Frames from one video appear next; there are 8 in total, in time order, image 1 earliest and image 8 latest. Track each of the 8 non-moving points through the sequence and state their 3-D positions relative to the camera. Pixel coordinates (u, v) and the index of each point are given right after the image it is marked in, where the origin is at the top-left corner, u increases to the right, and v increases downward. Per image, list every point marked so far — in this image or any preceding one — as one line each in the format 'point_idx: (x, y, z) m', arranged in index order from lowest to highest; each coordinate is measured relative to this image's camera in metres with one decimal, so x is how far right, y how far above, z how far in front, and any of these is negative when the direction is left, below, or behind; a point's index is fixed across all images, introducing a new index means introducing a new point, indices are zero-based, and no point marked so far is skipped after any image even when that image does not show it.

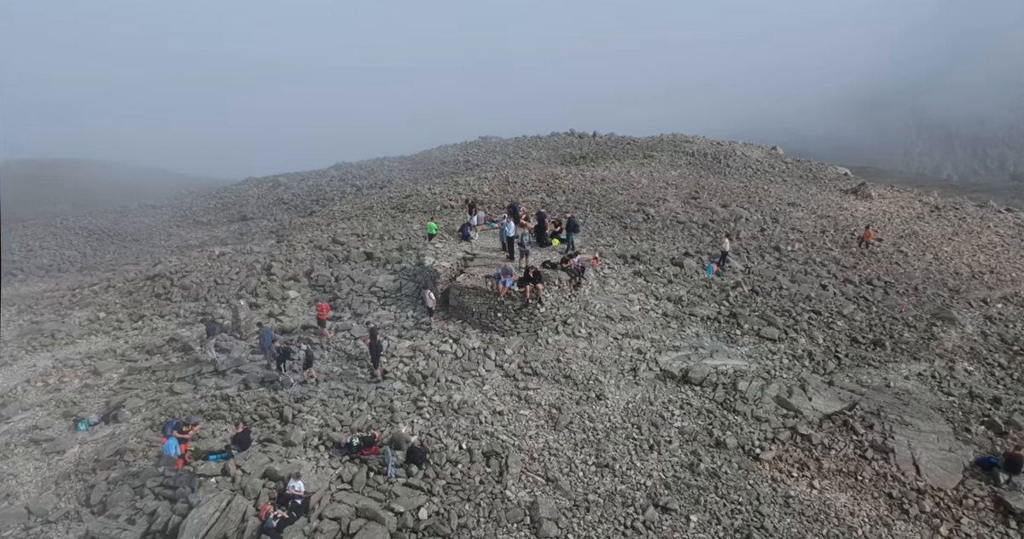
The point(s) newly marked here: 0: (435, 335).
0: (-2.5, -2.3, +18.6) m
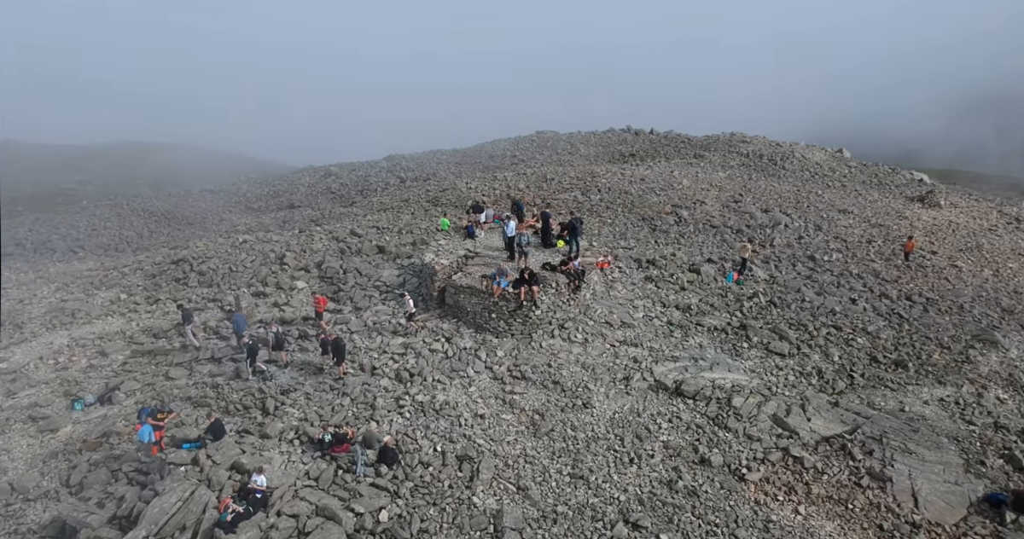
0: (-2.8, -2.2, +18.3) m
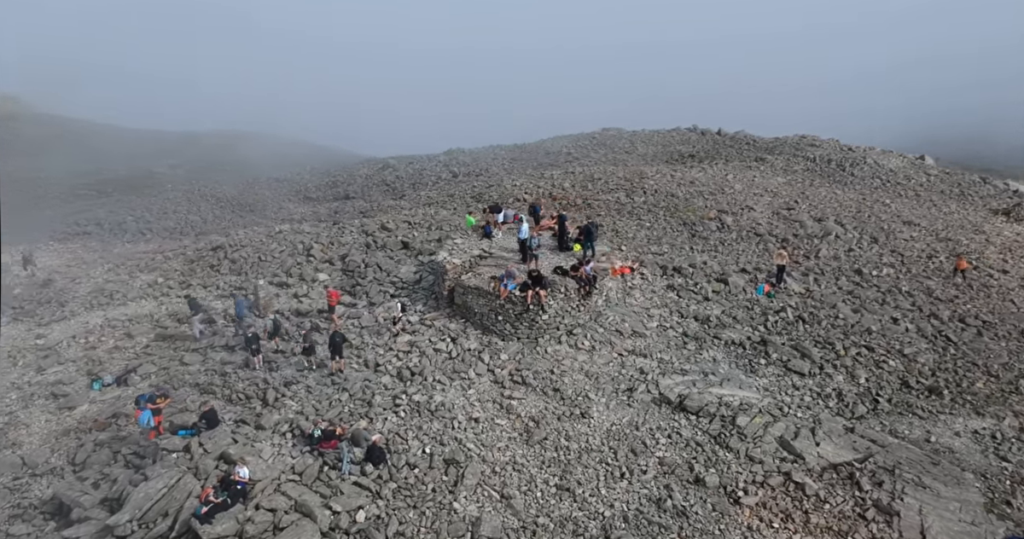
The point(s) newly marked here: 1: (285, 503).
0: (-2.5, -2.1, +18.1) m
1: (-4.5, -4.6, +10.6) m
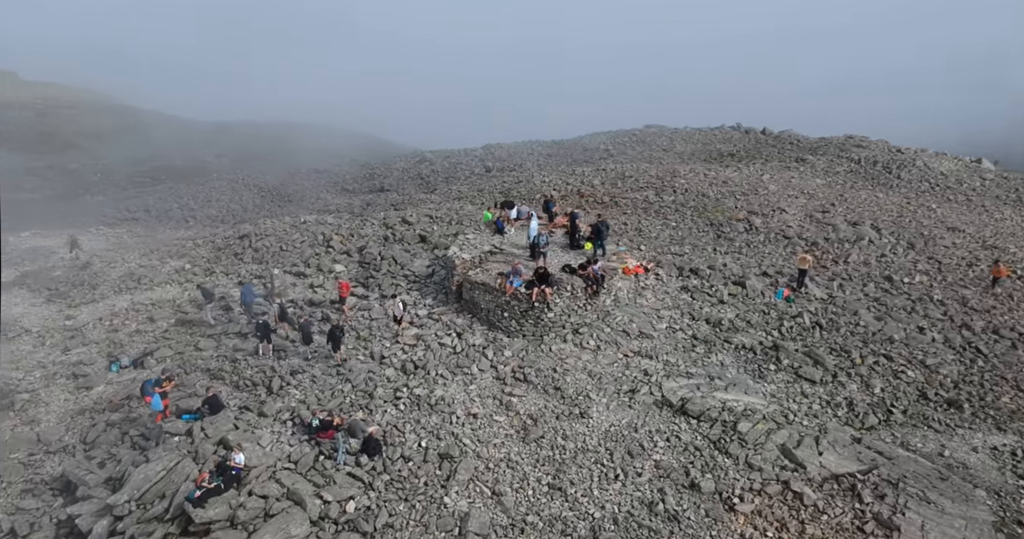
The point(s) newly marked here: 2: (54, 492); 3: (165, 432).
0: (-2.4, -1.9, +18.2) m
1: (-4.7, -4.4, +10.8) m
2: (-10.4, -5.1, +12.4) m
3: (-8.0, -3.8, +12.6) m
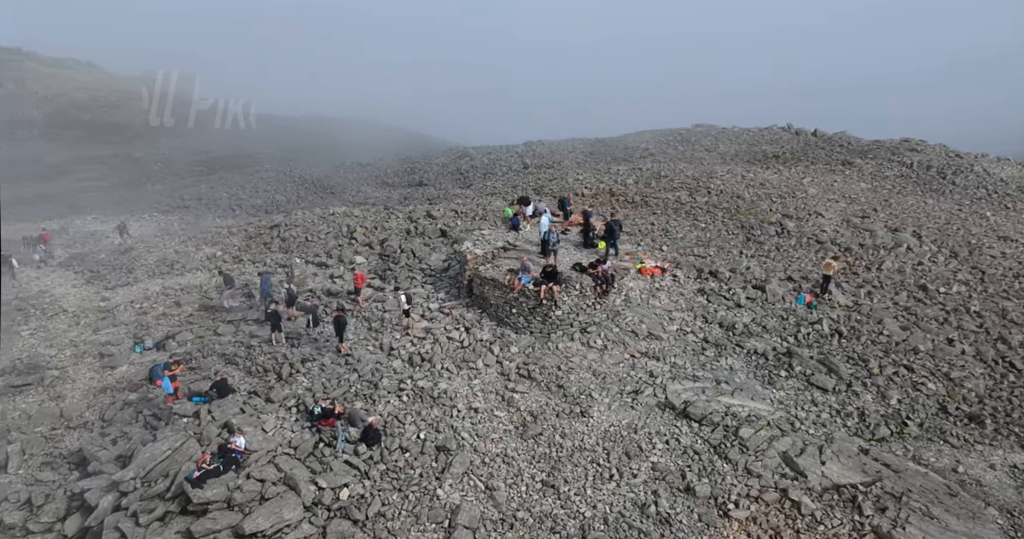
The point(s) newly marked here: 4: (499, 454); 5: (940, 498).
0: (-2.1, -1.7, +18.3) m
1: (-4.9, -4.2, +11.1) m
2: (-10.5, -4.7, +13.0) m
3: (-8.1, -3.4, +13.1) m
4: (-0.3, -4.3, +12.5) m
5: (+9.1, -4.9, +11.5) m
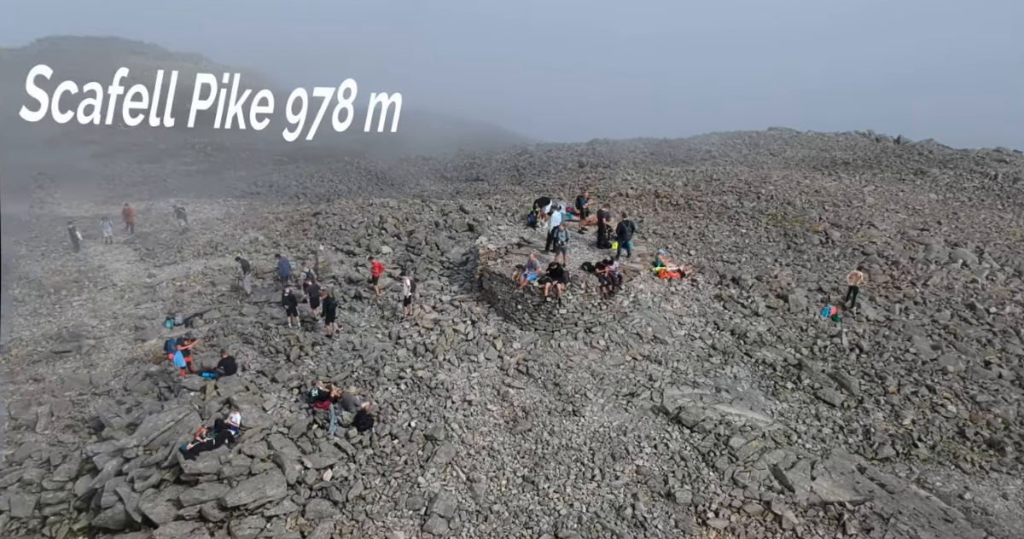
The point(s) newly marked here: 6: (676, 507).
0: (-1.9, -1.5, +18.6) m
1: (-5.3, -3.9, +11.6) m
2: (-10.8, -4.1, +13.9) m
3: (-8.3, -3.0, +13.8) m
4: (-0.6, -4.2, +12.7) m
5: (+8.7, -5.2, +11.1) m
6: (+3.4, -5.0, +11.4) m
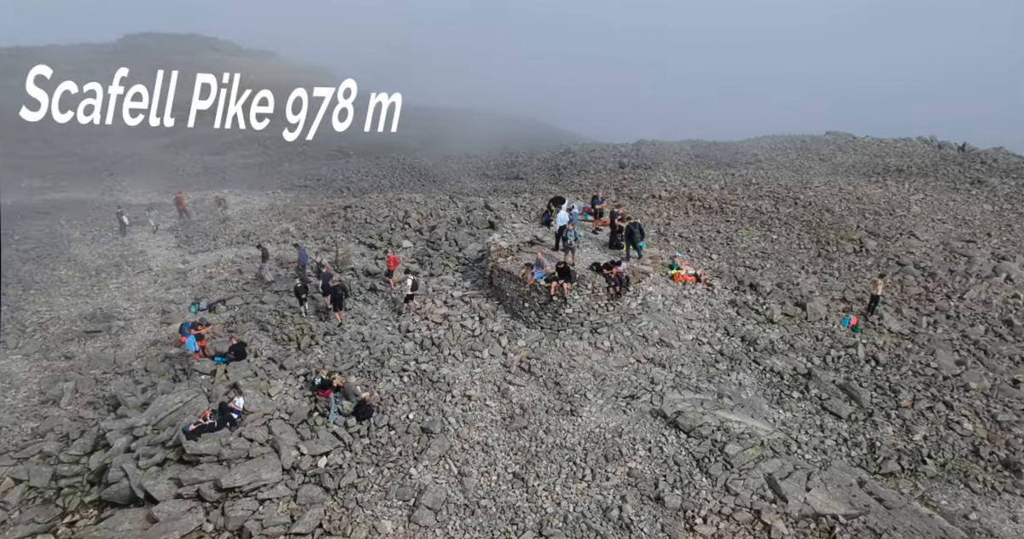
0: (-1.6, -1.4, +18.9) m
1: (-5.5, -3.7, +12.1) m
2: (-10.9, -3.7, +14.6) m
3: (-8.3, -2.6, +14.4) m
4: (-0.8, -4.1, +12.9) m
5: (+8.4, -5.5, +10.8) m
6: (+3.2, -5.1, +11.4) m
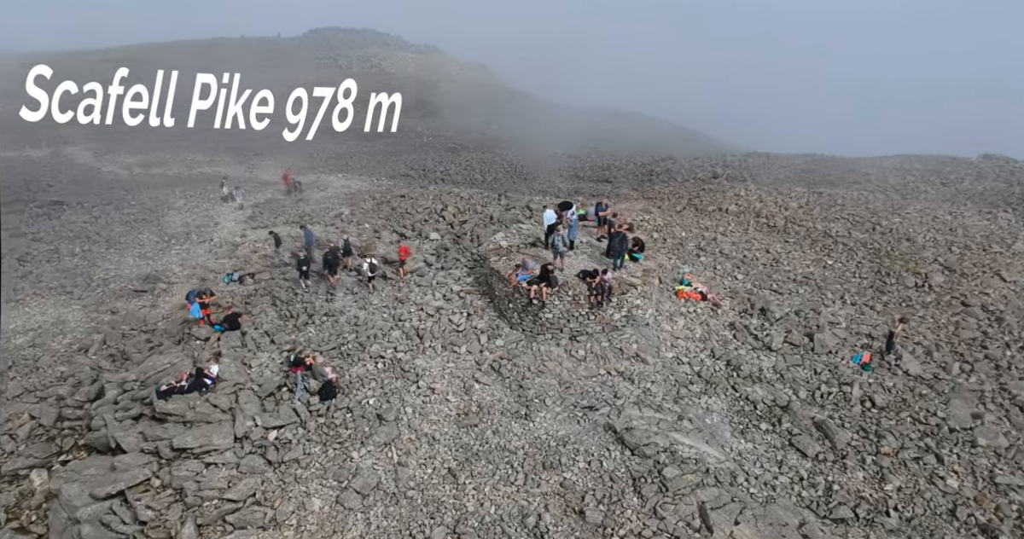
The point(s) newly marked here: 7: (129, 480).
0: (-2.0, -1.3, +19.6) m
1: (-6.8, -3.2, +13.3) m
2: (-11.9, -2.7, +16.4) m
3: (-9.3, -1.9, +15.9) m
4: (-2.1, -4.1, +13.6) m
5: (+6.6, -6.3, +10.5) m
6: (+1.6, -5.4, +11.6) m
7: (-8.1, -4.5, +11.7) m
